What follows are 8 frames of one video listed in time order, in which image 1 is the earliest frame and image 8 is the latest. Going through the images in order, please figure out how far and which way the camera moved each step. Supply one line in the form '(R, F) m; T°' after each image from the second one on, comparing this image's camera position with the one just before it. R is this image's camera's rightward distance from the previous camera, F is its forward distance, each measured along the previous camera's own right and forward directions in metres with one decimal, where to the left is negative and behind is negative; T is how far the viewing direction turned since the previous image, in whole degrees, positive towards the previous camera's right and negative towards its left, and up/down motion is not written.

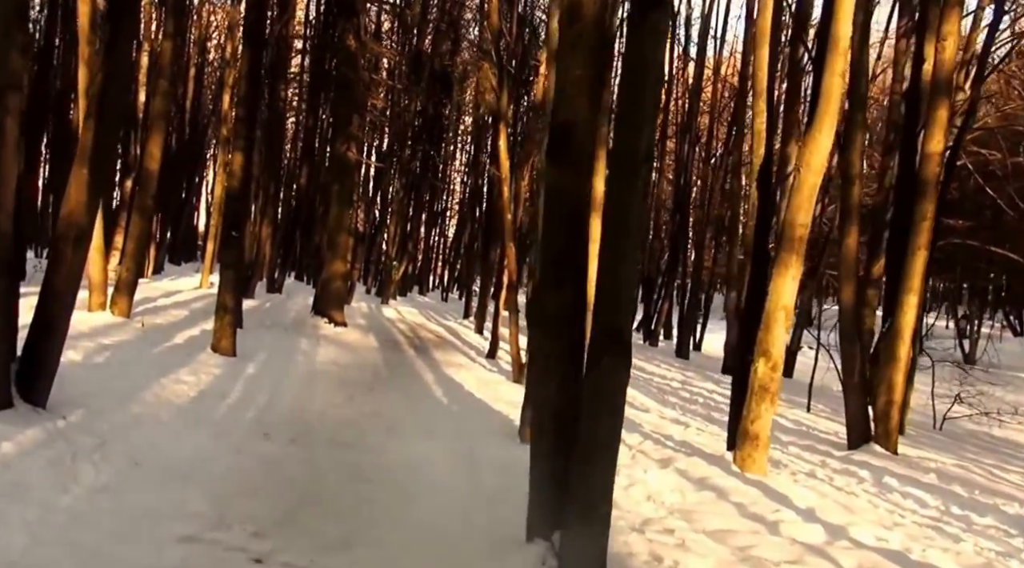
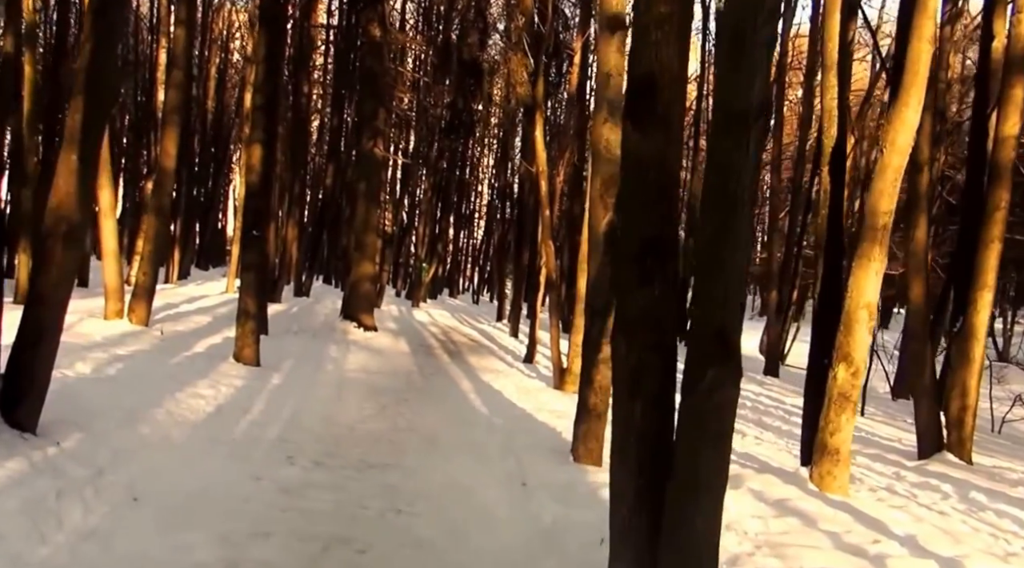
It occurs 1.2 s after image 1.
(-0.2, +0.8) m; -2°
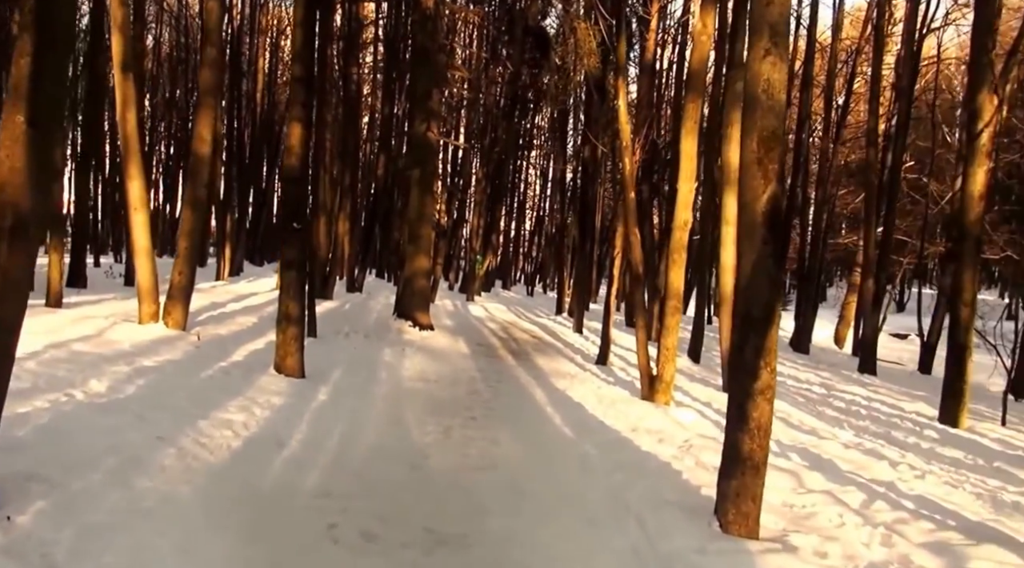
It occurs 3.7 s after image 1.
(-0.4, +1.7) m; -3°
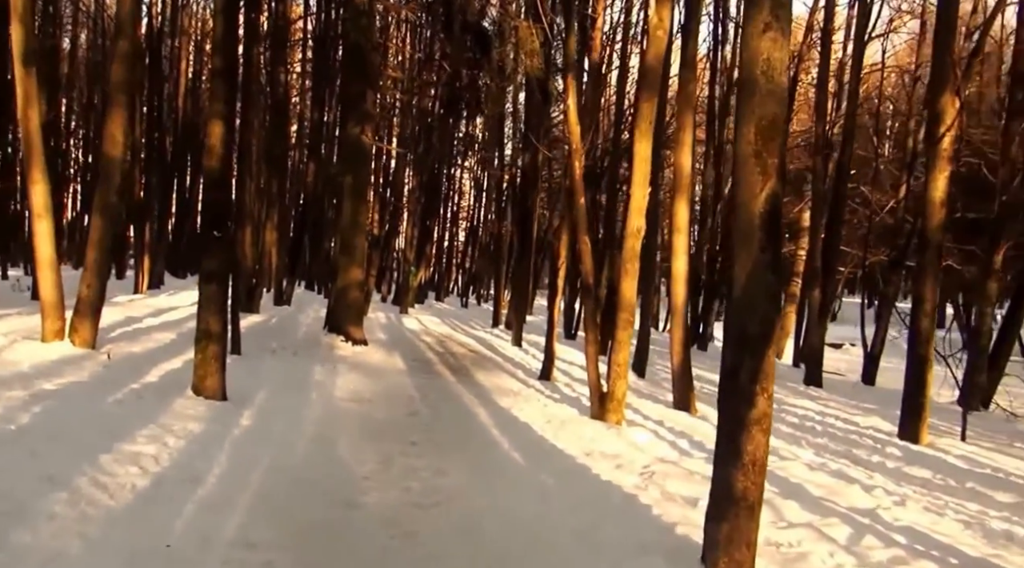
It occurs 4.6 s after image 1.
(-0.1, +0.7) m; +5°
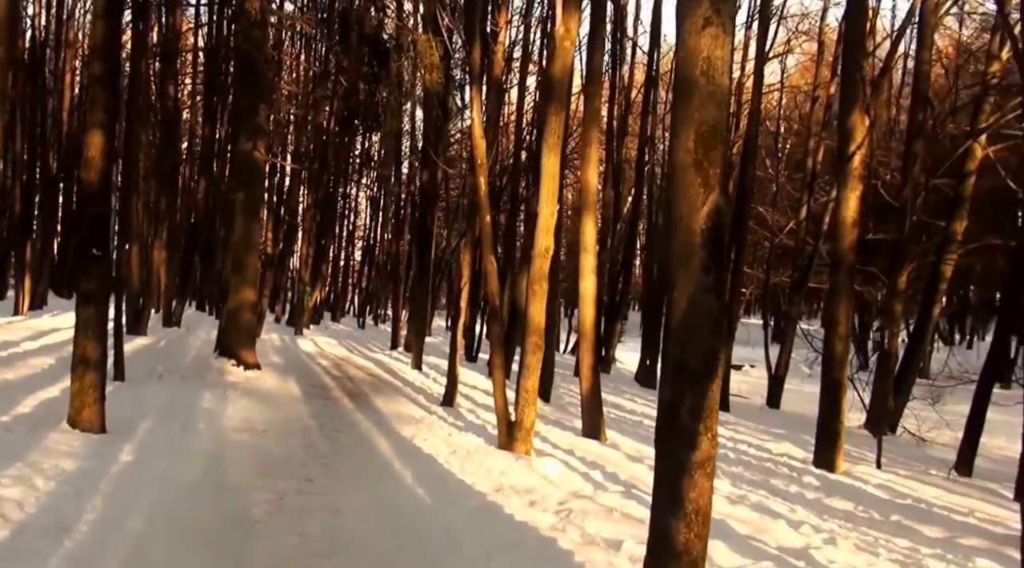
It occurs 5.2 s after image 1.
(0.0, +0.6) m; +7°
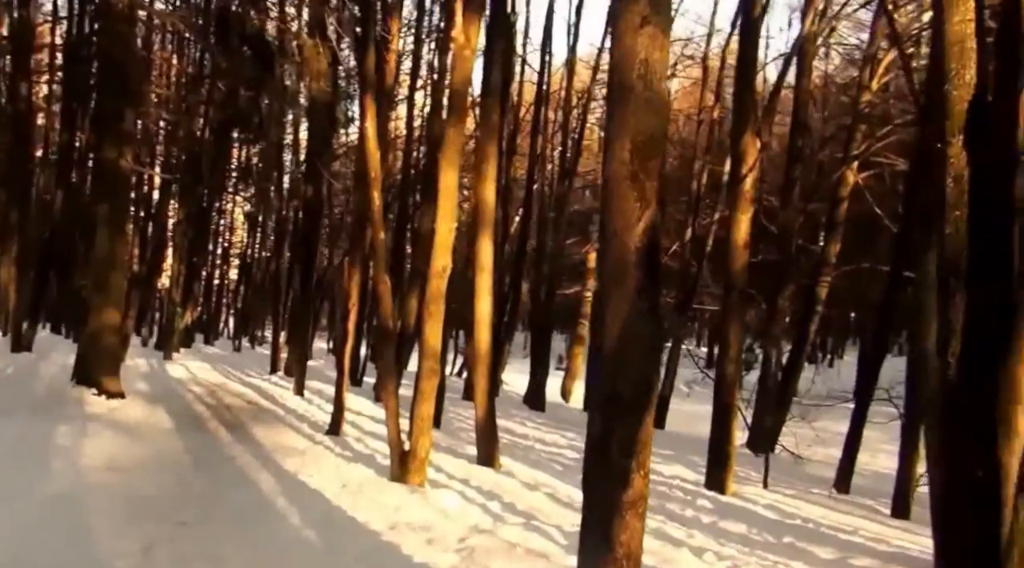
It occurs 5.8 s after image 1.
(-0.1, +0.3) m; +8°
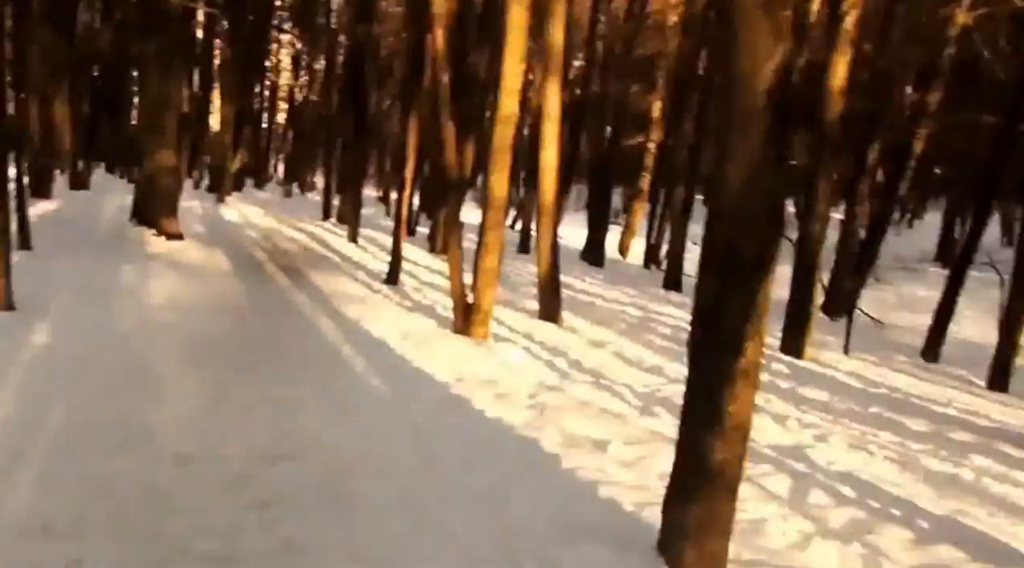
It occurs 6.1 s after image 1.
(-0.2, +0.4) m; -3°
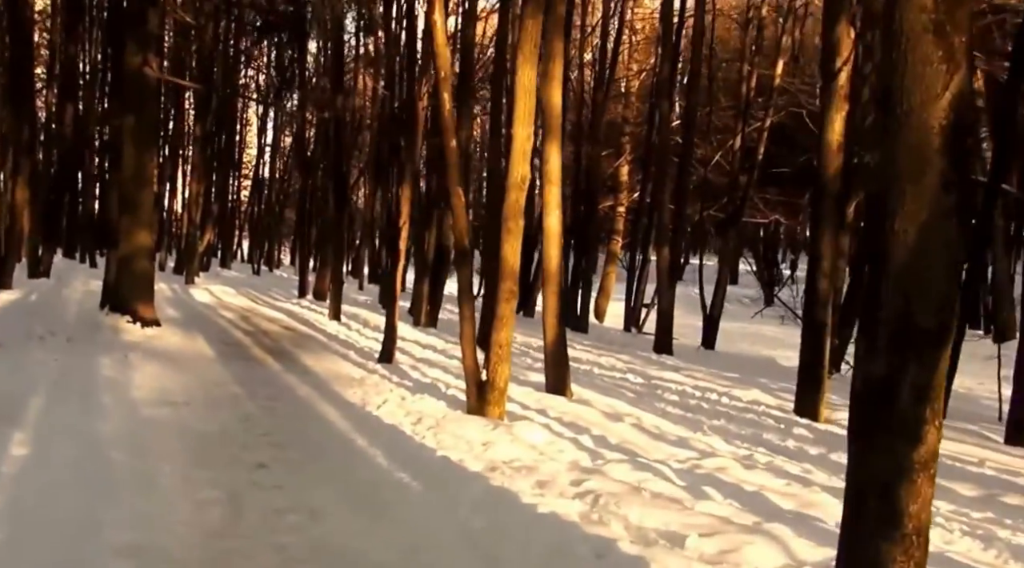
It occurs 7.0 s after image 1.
(-0.6, +0.3) m; +3°
